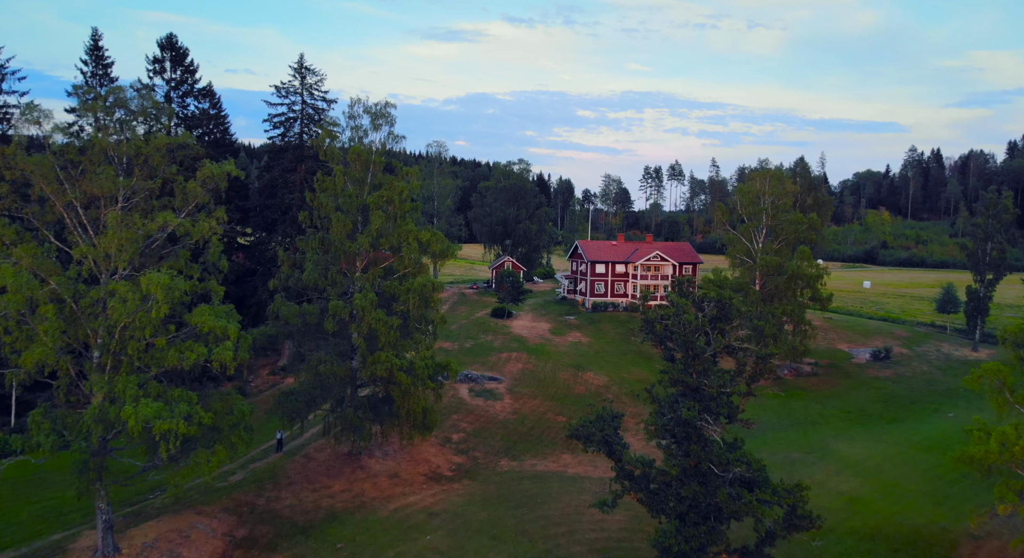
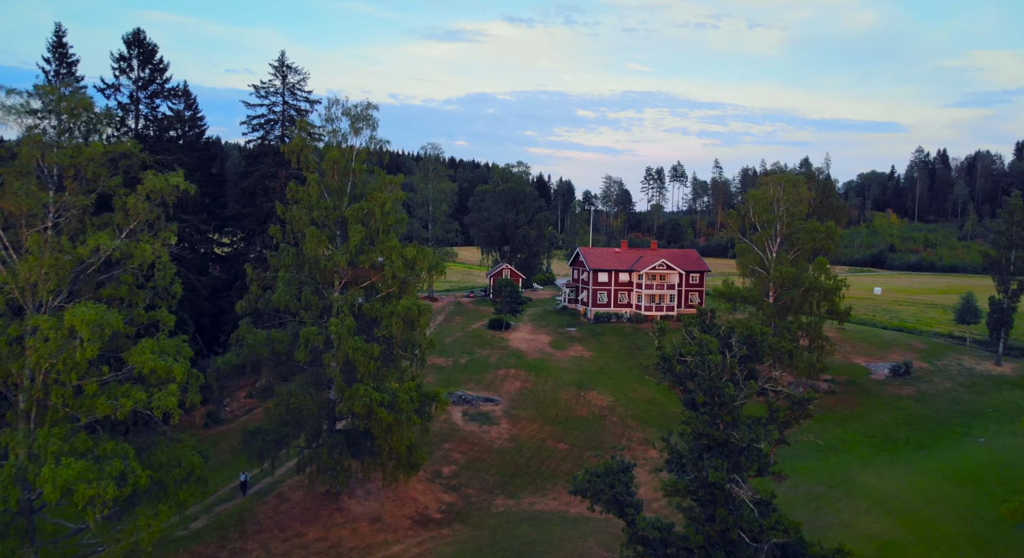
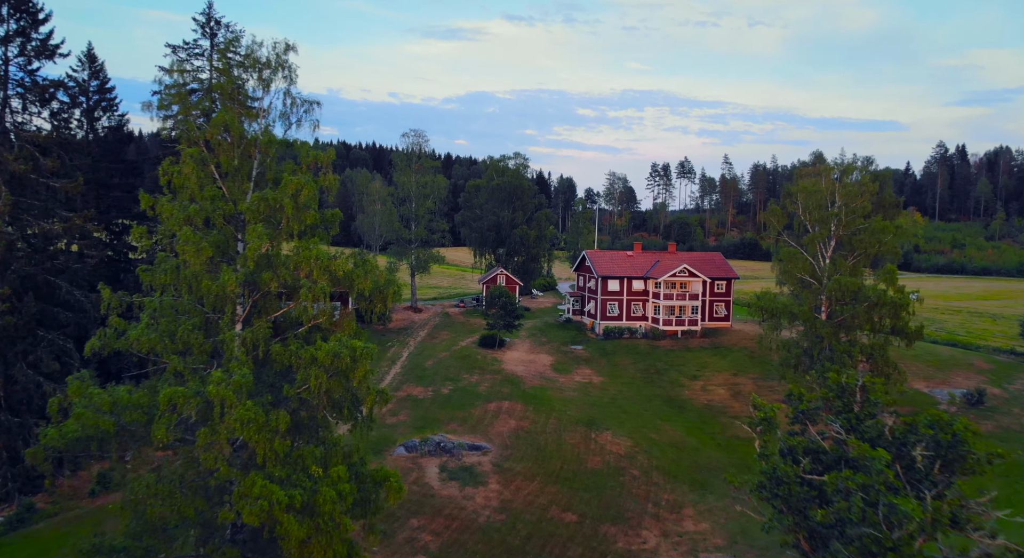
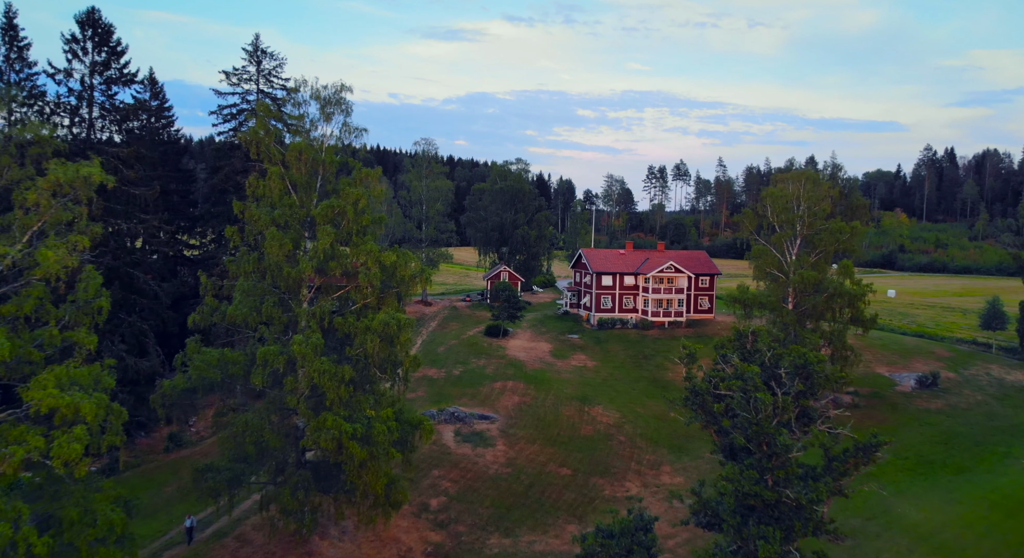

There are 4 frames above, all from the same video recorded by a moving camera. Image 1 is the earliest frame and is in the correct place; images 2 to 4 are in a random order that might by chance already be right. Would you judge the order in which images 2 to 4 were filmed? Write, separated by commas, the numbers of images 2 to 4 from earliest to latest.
2, 4, 3
